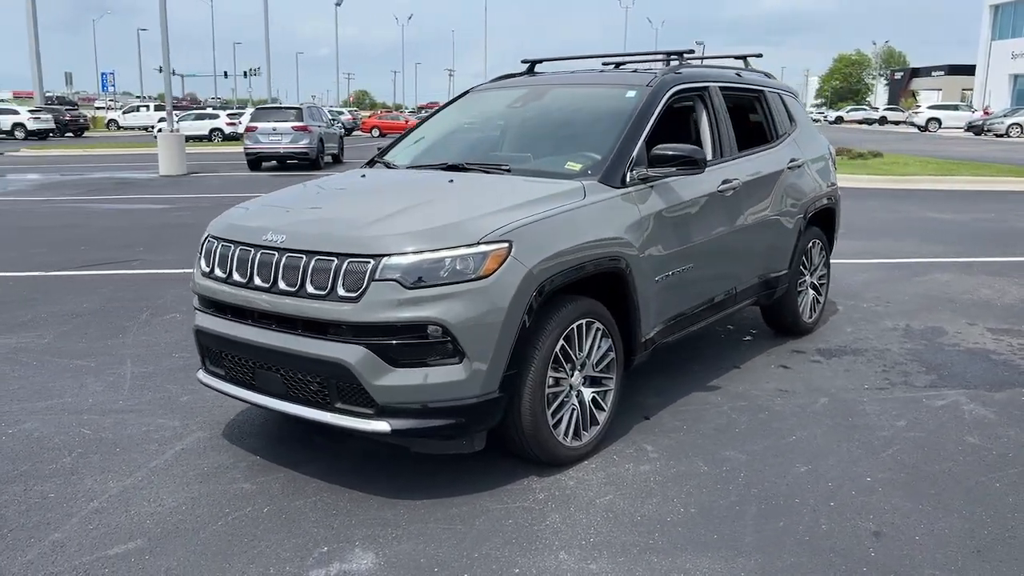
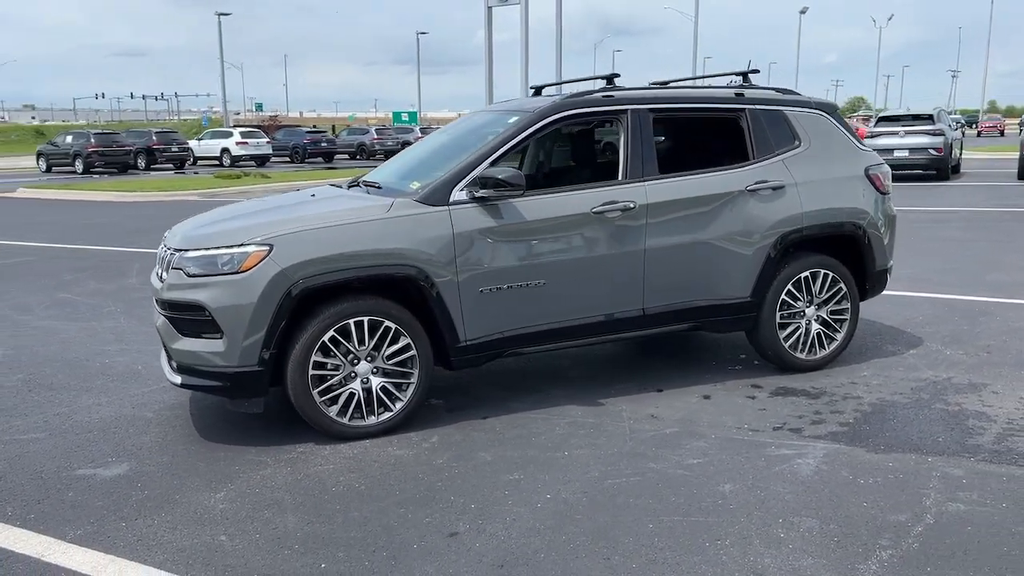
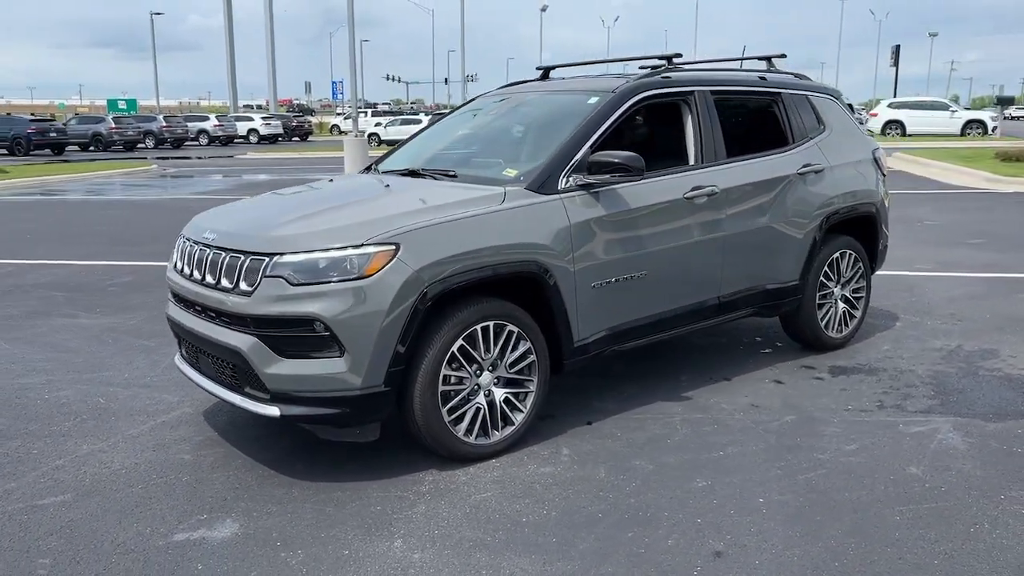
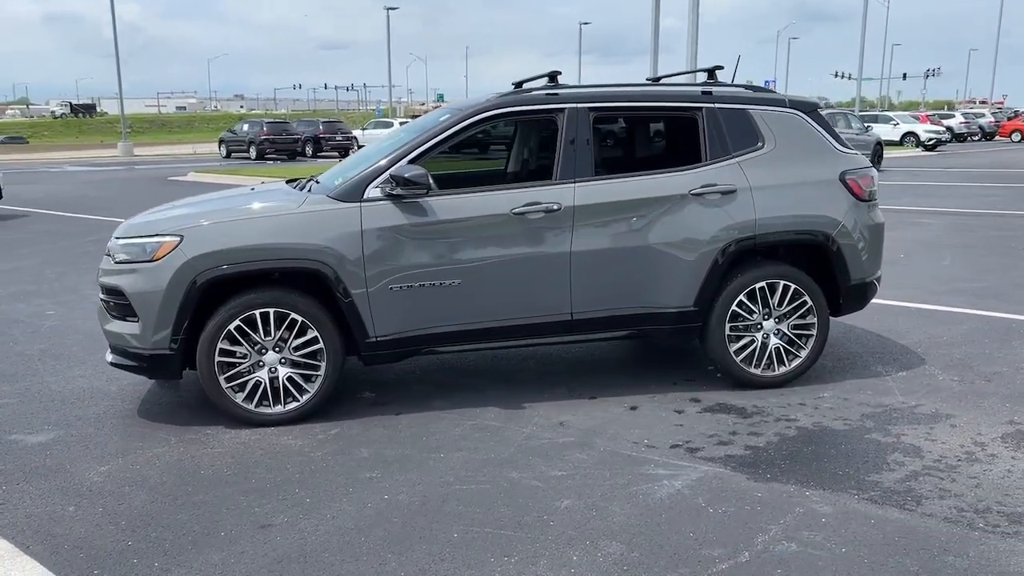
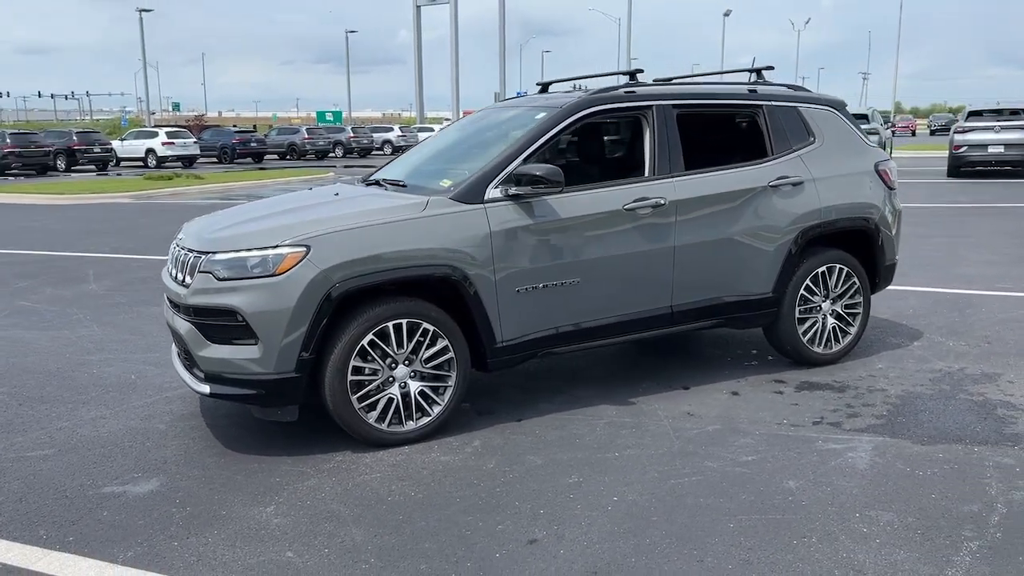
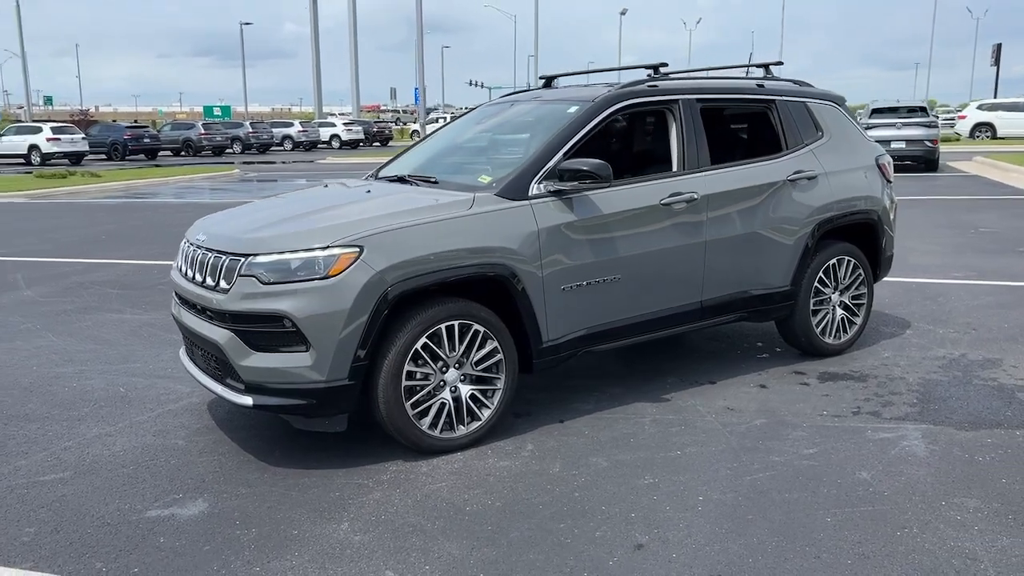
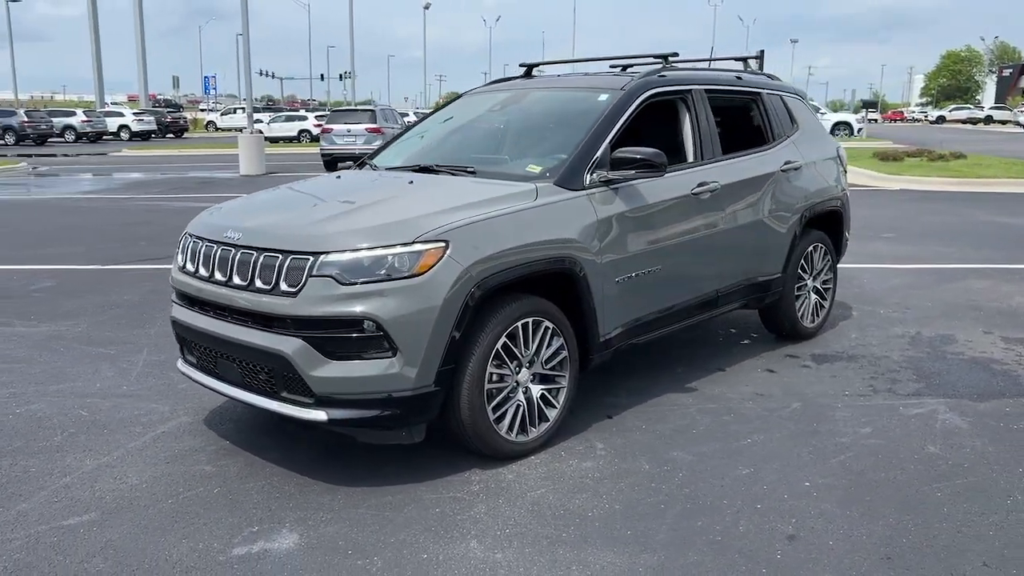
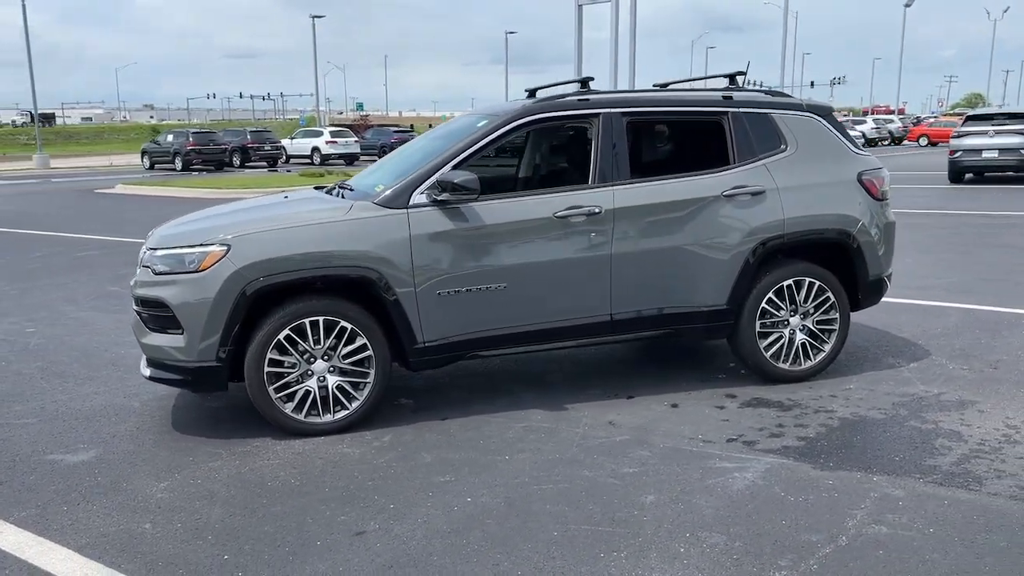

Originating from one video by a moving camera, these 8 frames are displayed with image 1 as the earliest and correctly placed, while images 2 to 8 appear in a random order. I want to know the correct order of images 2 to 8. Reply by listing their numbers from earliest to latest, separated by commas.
7, 3, 6, 5, 2, 8, 4
